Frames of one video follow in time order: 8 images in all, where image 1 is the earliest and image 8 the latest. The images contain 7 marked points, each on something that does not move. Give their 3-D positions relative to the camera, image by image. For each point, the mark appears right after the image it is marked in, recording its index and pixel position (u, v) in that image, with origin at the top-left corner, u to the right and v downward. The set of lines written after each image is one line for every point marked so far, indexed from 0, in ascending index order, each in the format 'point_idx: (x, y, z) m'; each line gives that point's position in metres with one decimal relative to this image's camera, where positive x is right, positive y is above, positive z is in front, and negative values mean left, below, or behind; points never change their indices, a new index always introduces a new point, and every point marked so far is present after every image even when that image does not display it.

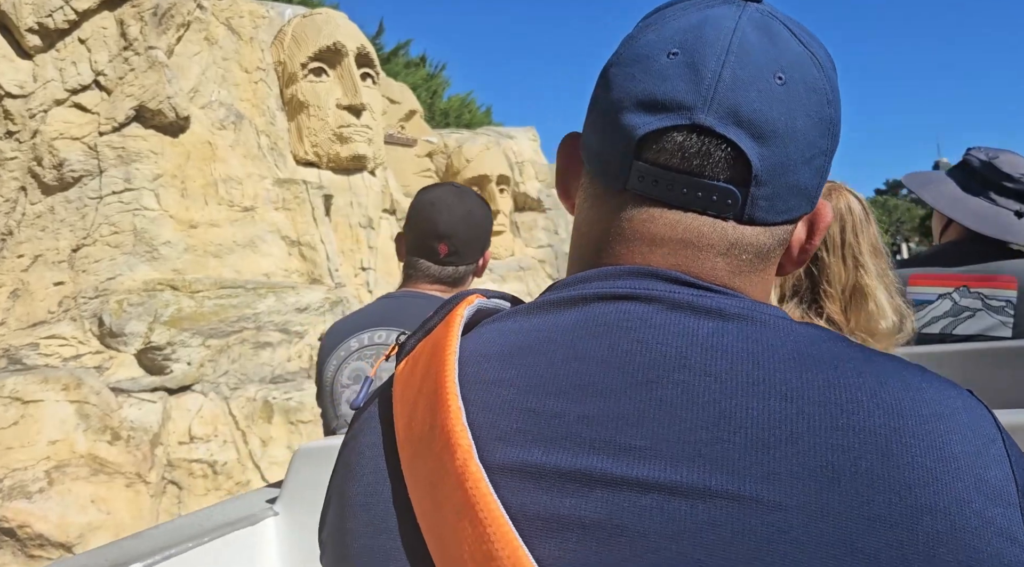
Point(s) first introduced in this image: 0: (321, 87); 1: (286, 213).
0: (-1.9, +1.9, +7.7) m
1: (-1.9, +0.6, +6.6) m
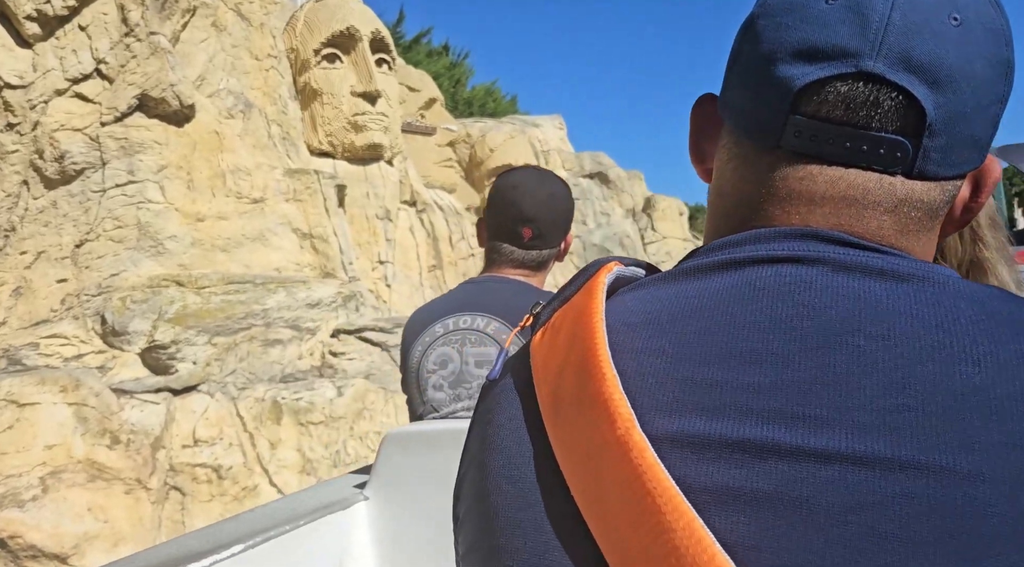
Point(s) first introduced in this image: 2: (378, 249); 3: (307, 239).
0: (-1.7, +2.0, +7.4) m
1: (-1.7, +0.6, +6.3) m
2: (-1.3, +0.3, +7.6) m
3: (-1.6, +0.4, +6.3) m
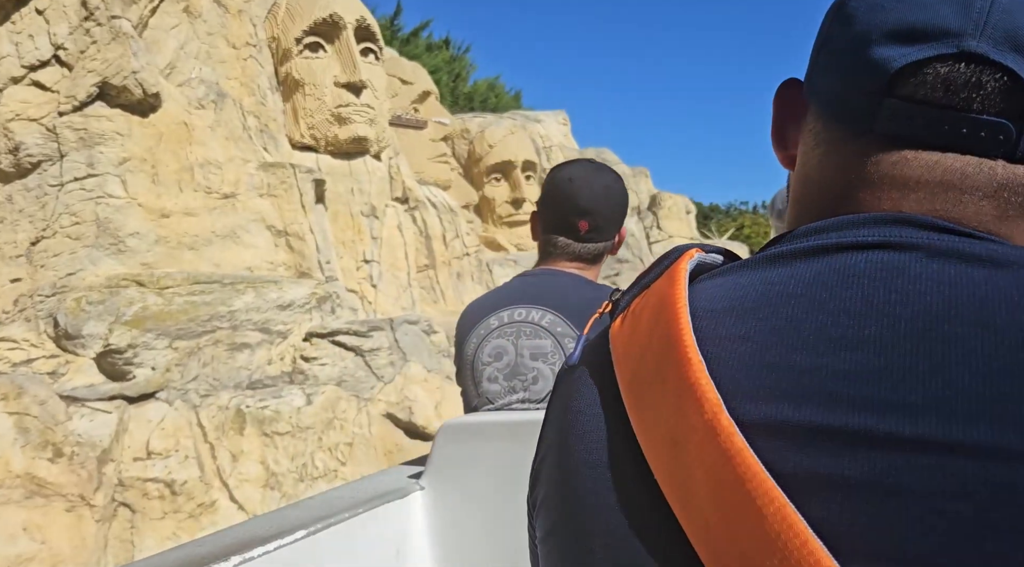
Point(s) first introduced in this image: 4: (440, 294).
0: (-1.8, +2.0, +7.1) m
1: (-1.8, +0.6, +6.0) m
2: (-1.4, +0.3, +7.2) m
3: (-1.7, +0.4, +5.9) m
4: (-0.8, -0.1, +9.1) m
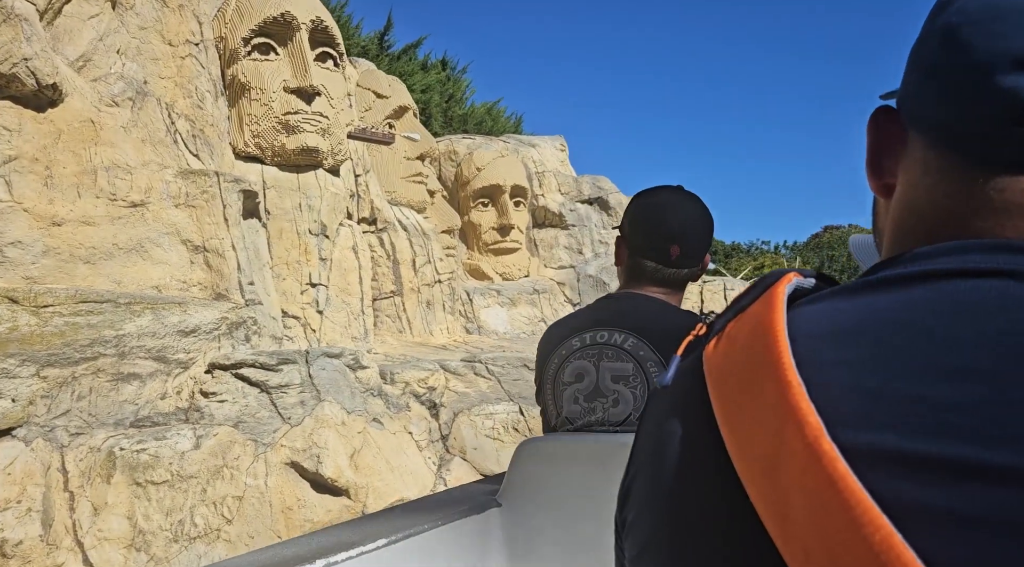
0: (-2.0, +1.8, +6.5) m
1: (-2.2, +0.5, +5.3) m
2: (-1.7, +0.1, +6.5) m
3: (-2.1, +0.2, +5.2) m
4: (-1.1, -0.4, +8.3) m
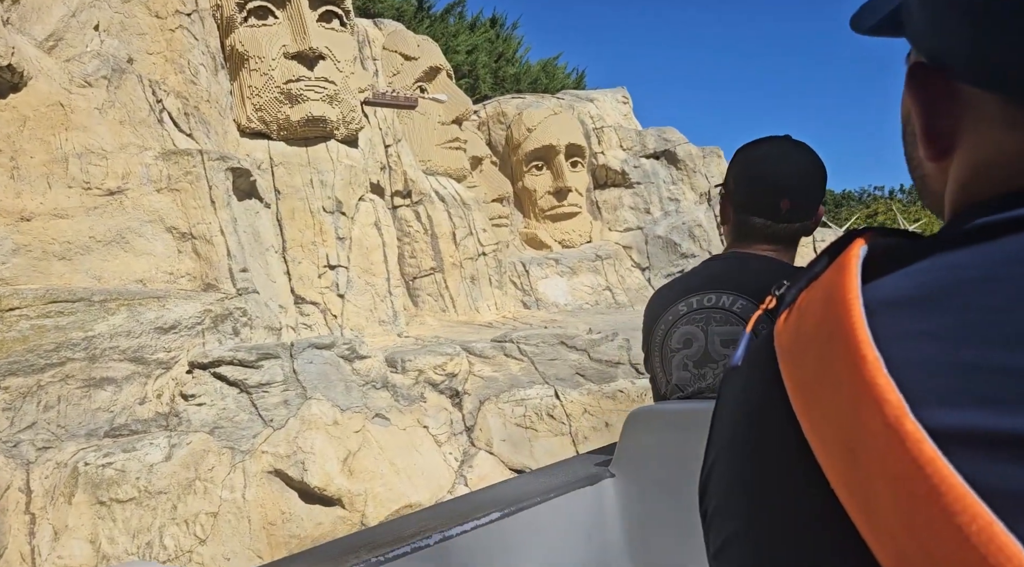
0: (-1.9, +1.9, +5.9) m
1: (-2.1, +0.5, +4.8) m
2: (-1.4, +0.3, +6.0) m
3: (-2.0, +0.3, +4.8) m
4: (-0.6, -0.2, +7.8) m
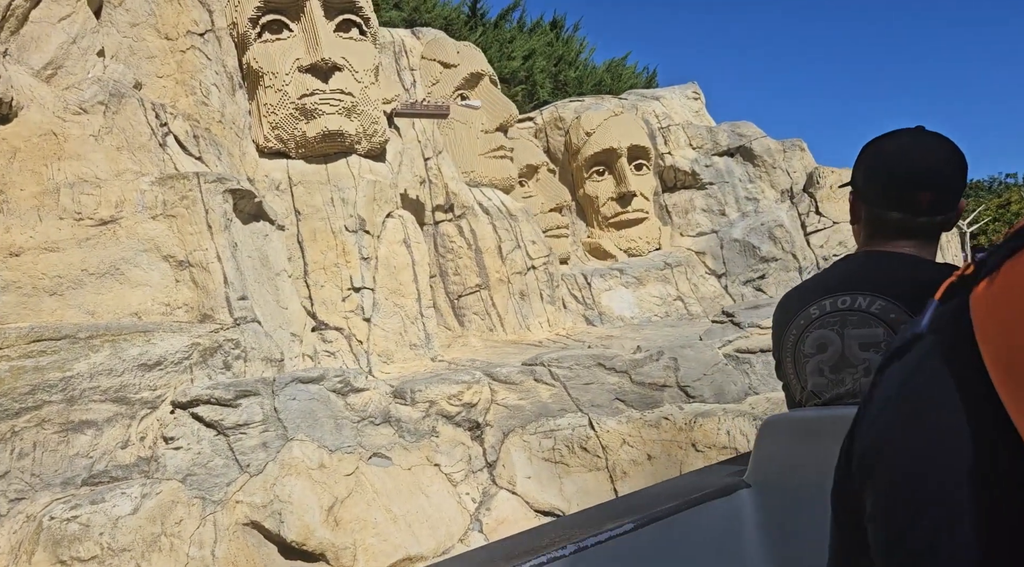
0: (-1.7, +1.7, +5.7) m
1: (-2.0, +0.4, +4.6) m
2: (-1.2, +0.1, +5.7) m
3: (-1.9, +0.1, +4.5) m
4: (-0.1, -0.3, +7.3) m
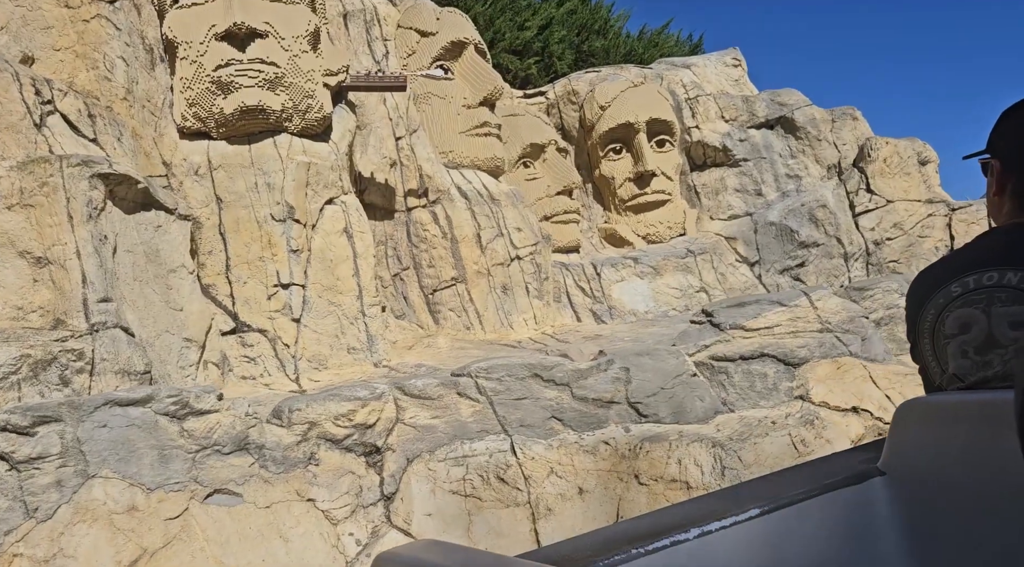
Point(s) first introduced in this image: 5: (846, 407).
0: (-2.0, +1.7, +5.0) m
1: (-2.4, +0.4, +4.0) m
2: (-1.5, +0.1, +5.0) m
3: (-2.3, +0.1, +3.9) m
4: (-0.3, -0.3, +6.5) m
5: (+1.7, -0.6, +4.1) m
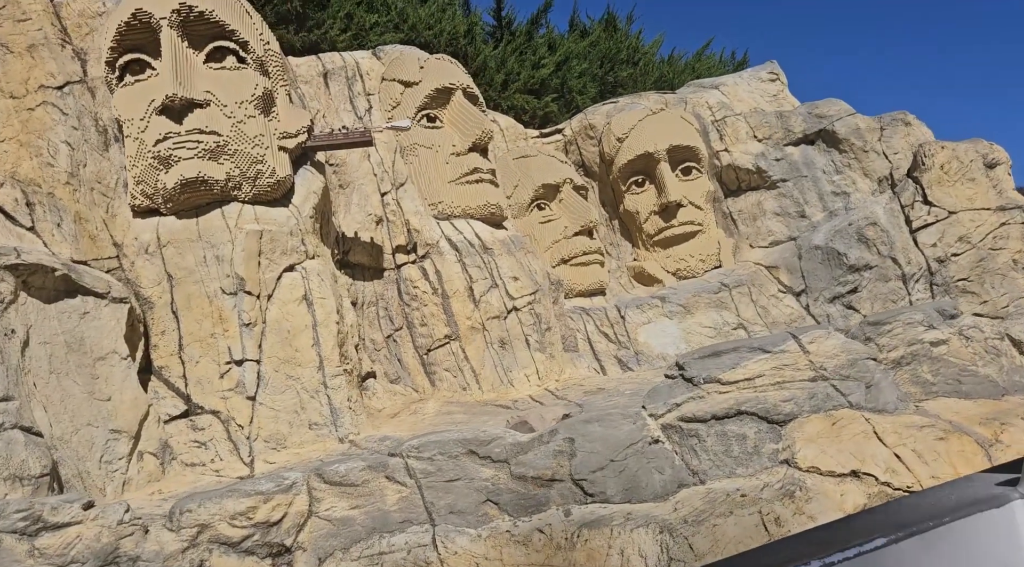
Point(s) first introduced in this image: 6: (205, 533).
0: (-2.4, +1.2, +4.9) m
1: (-2.8, -0.1, +3.9) m
2: (-1.7, -0.4, +4.8) m
3: (-2.7, -0.4, +3.8) m
4: (-0.3, -0.7, +6.1) m
5: (+1.4, -0.8, +3.4) m
6: (-1.3, -1.0, +3.2) m
